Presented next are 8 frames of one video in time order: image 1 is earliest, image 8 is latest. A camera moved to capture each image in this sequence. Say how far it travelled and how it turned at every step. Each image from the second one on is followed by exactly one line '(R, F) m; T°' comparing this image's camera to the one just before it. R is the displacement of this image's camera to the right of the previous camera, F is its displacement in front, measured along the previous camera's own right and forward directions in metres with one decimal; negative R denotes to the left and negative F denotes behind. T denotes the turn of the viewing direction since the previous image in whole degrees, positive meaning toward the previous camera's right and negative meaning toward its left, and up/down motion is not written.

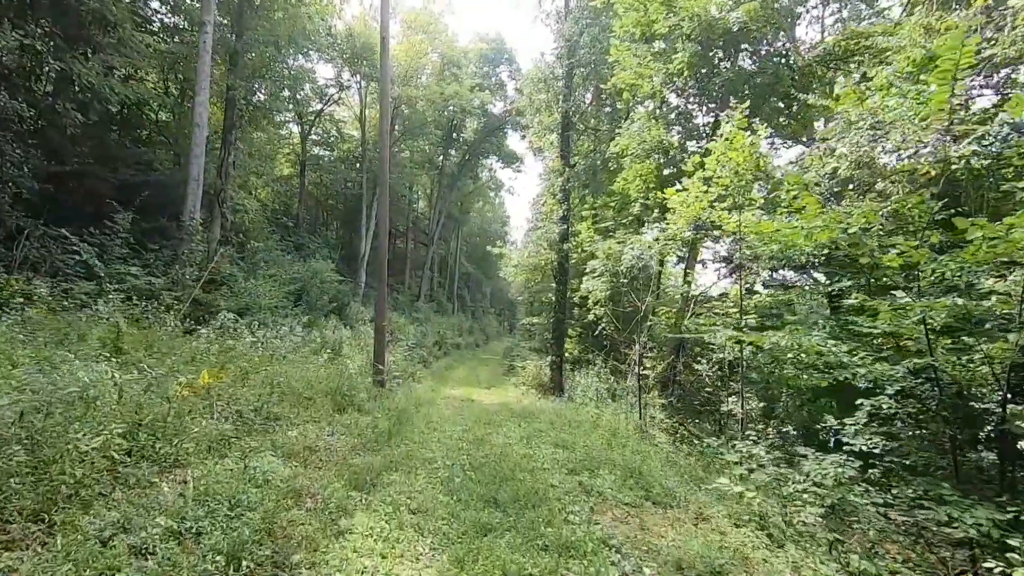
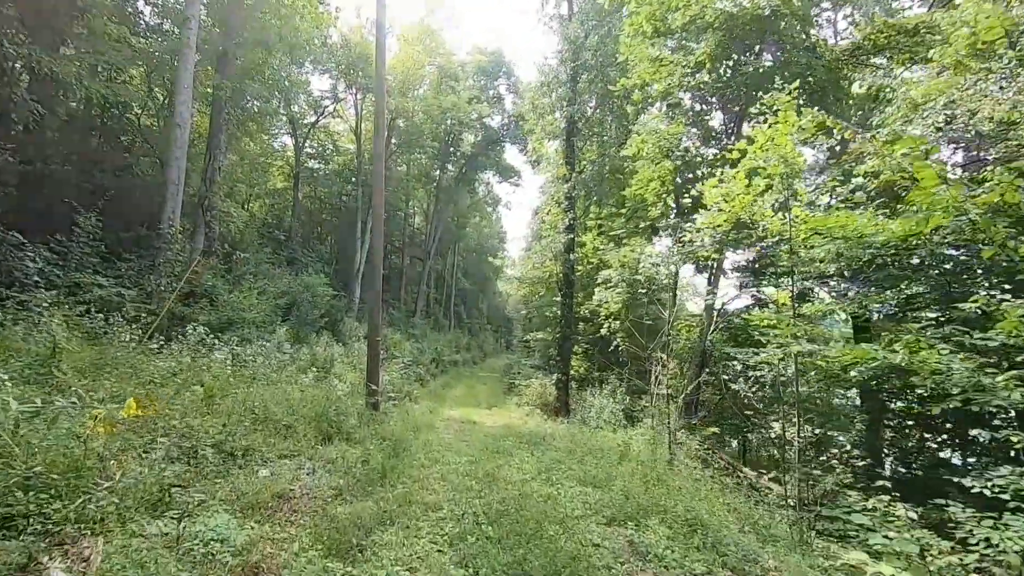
(-0.2, +1.0) m; 0°
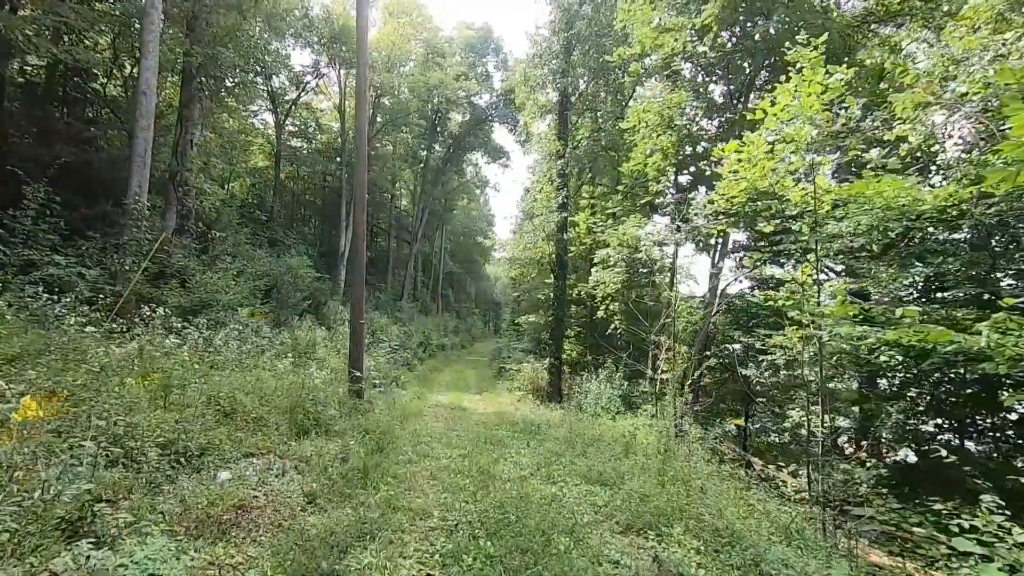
(-0.1, +0.6) m; +1°
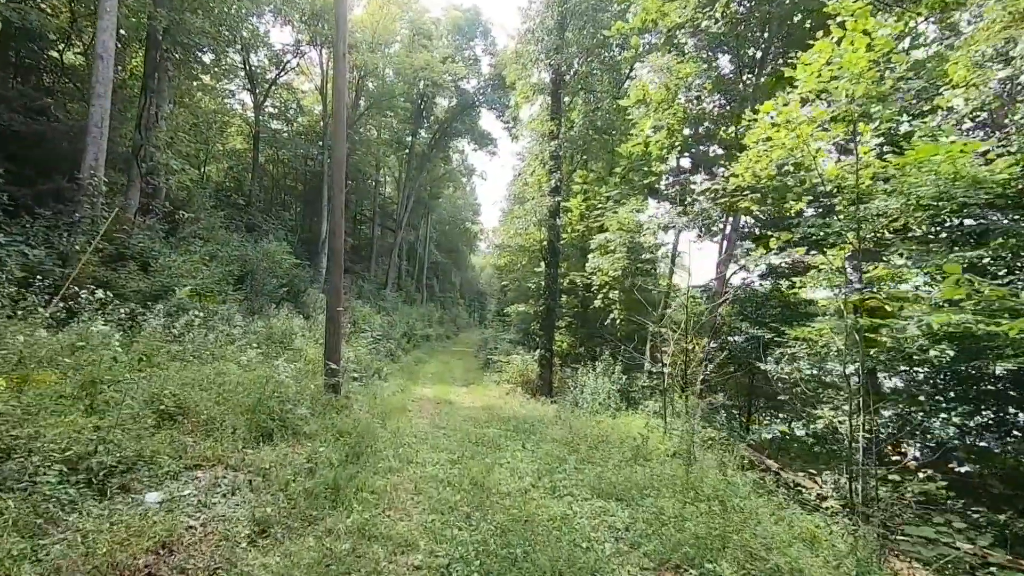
(-0.1, +0.8) m; +2°
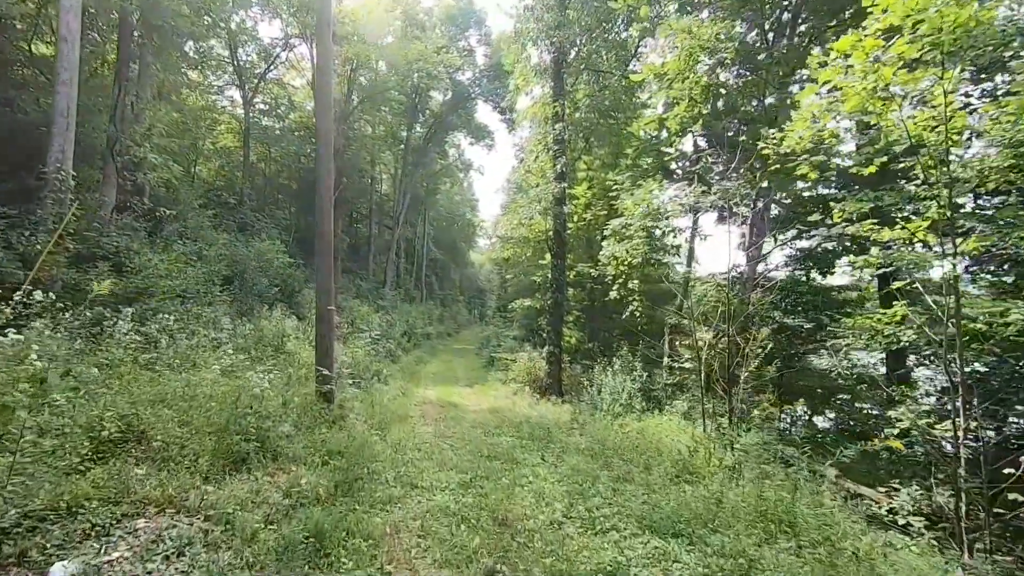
(-0.2, +0.9) m; 0°
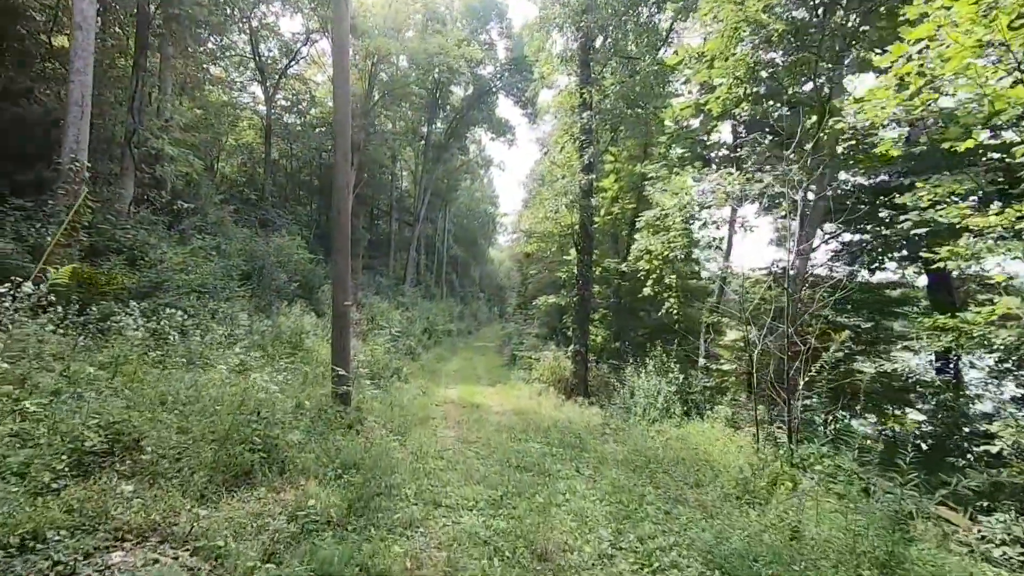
(-0.1, +0.5) m; -2°
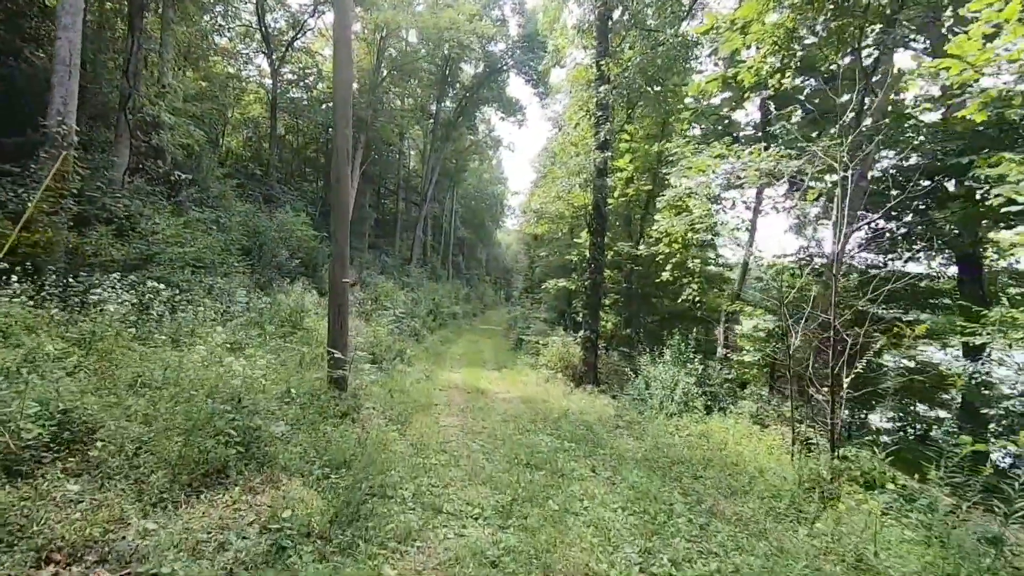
(-0.1, +0.5) m; -1°
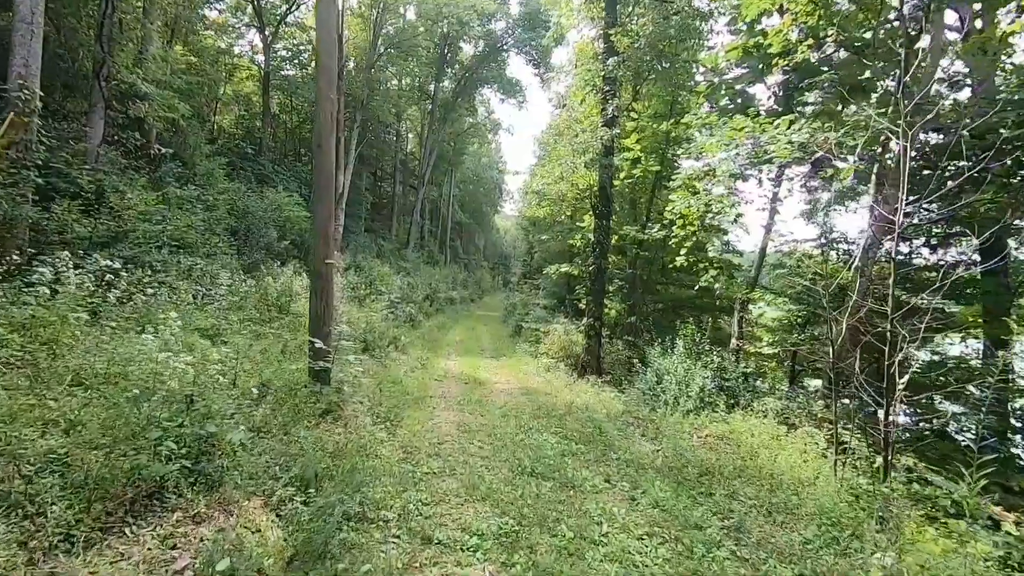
(-0.1, +0.7) m; 0°
